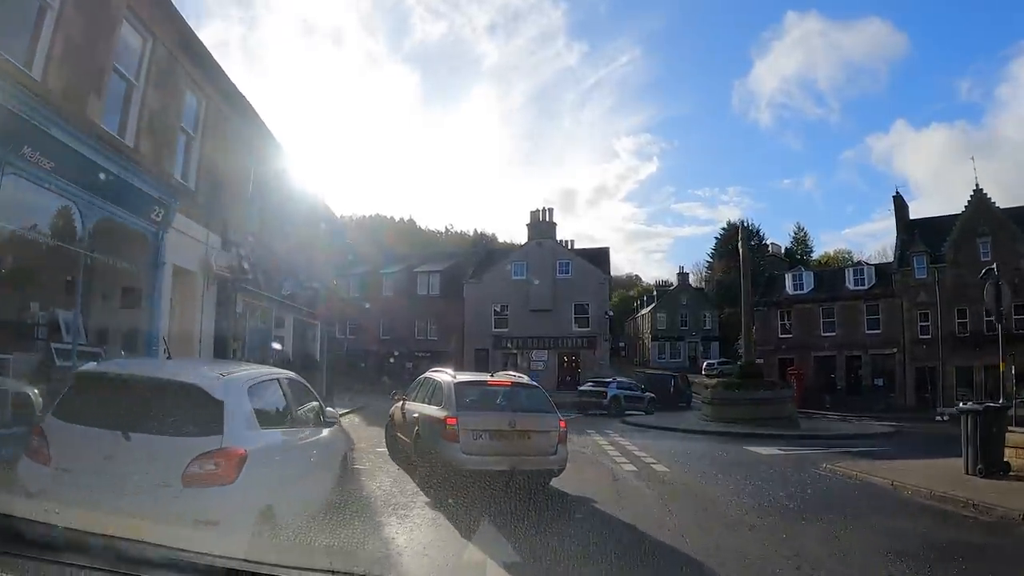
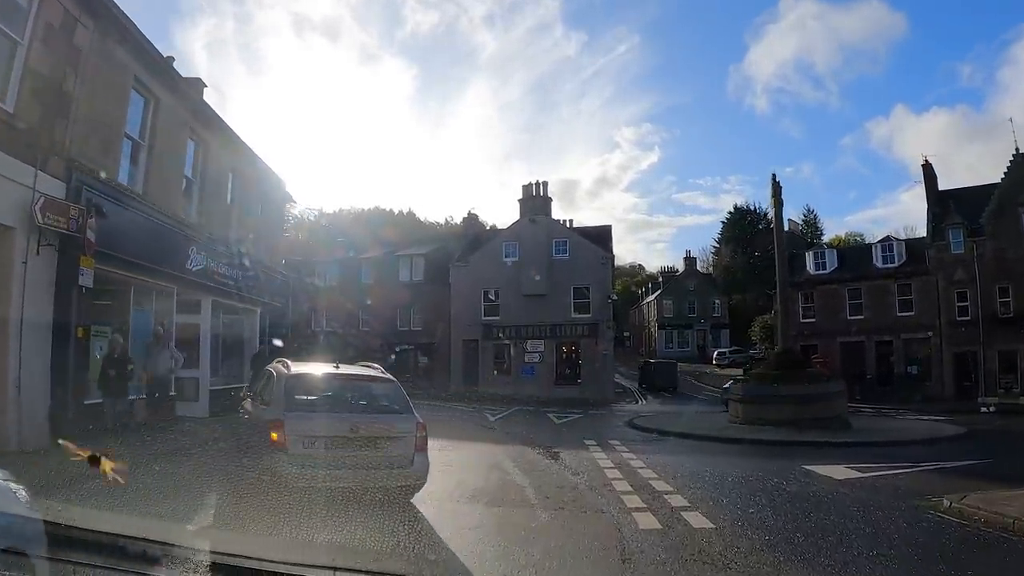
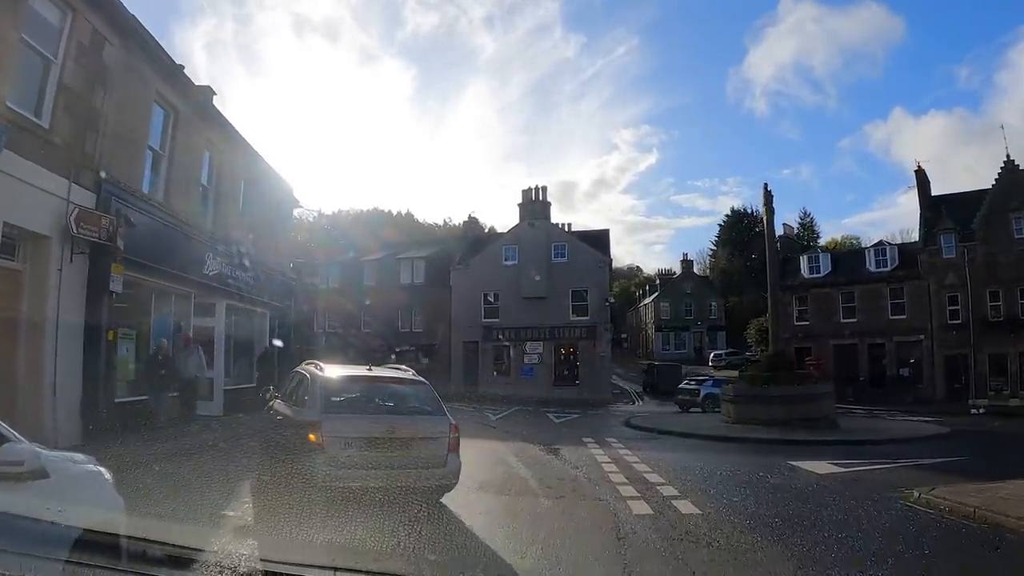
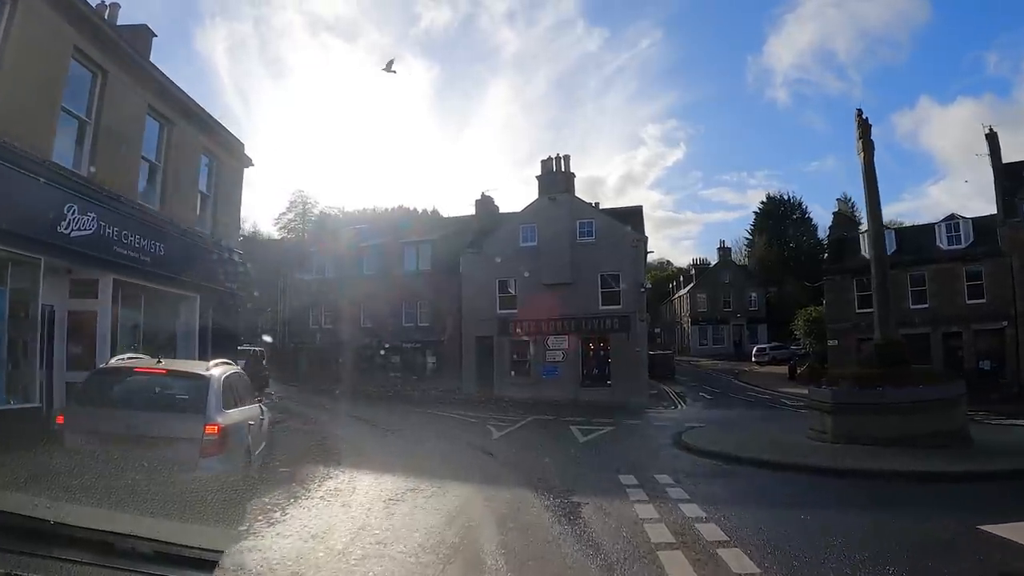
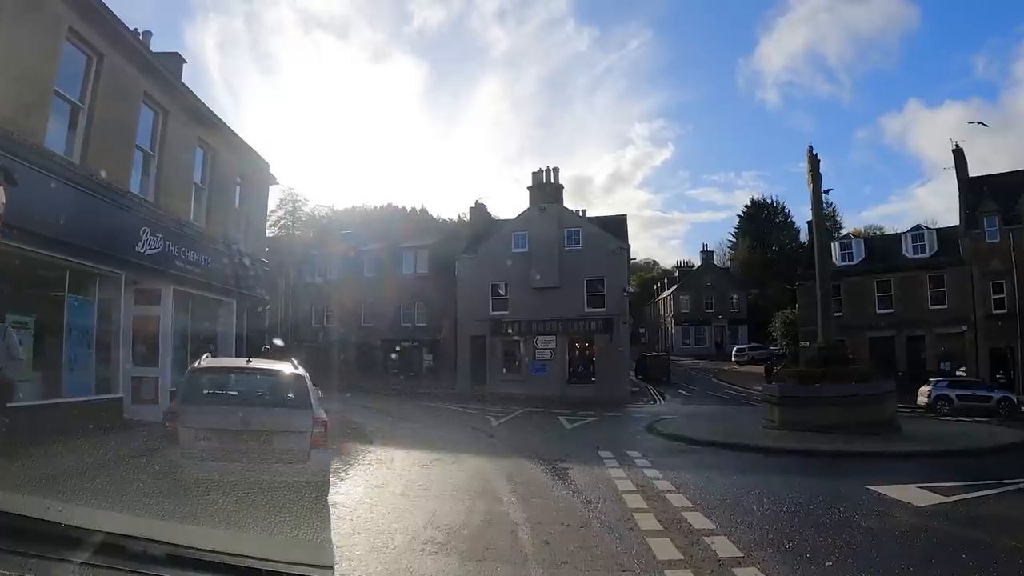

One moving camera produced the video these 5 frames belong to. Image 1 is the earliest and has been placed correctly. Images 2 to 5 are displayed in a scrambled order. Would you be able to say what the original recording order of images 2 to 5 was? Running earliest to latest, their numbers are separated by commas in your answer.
3, 2, 5, 4
